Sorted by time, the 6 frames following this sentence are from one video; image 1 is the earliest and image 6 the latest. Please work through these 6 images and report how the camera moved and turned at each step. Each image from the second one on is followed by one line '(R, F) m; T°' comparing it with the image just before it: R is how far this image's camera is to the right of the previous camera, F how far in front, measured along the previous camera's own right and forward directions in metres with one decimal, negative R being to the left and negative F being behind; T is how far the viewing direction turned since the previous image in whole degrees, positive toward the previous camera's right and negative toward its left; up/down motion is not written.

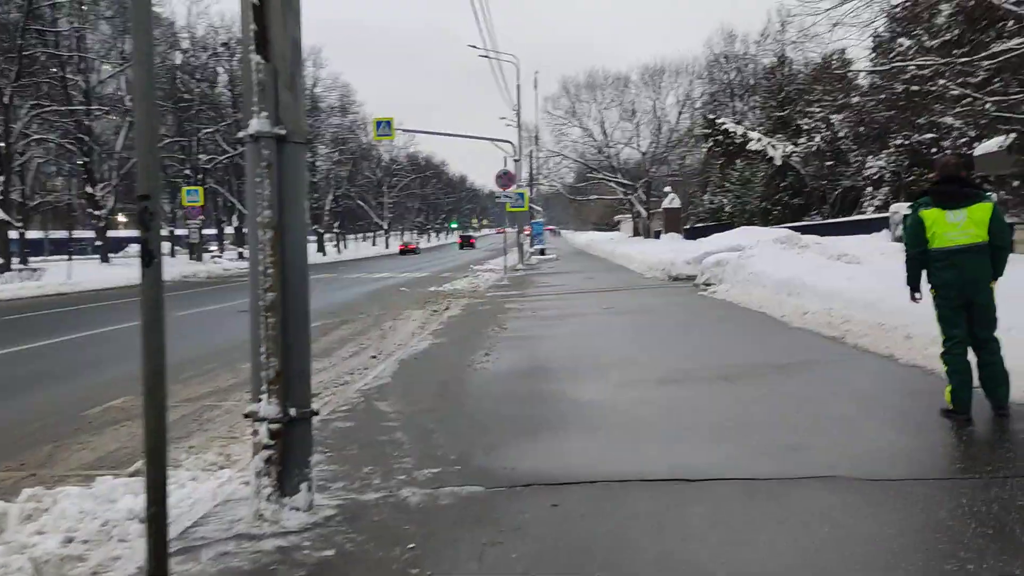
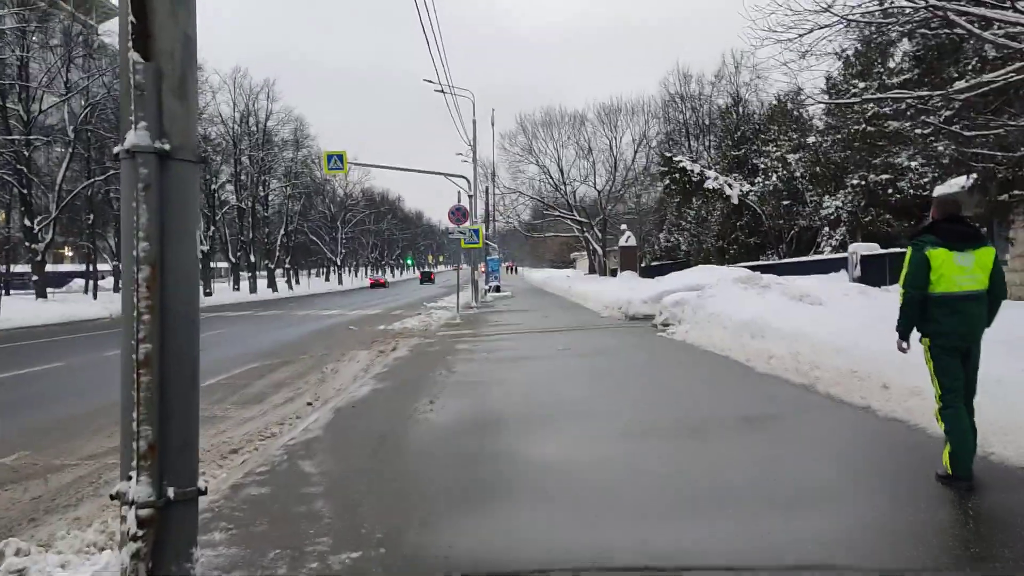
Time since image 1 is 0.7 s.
(+0.1, +0.8) m; +3°
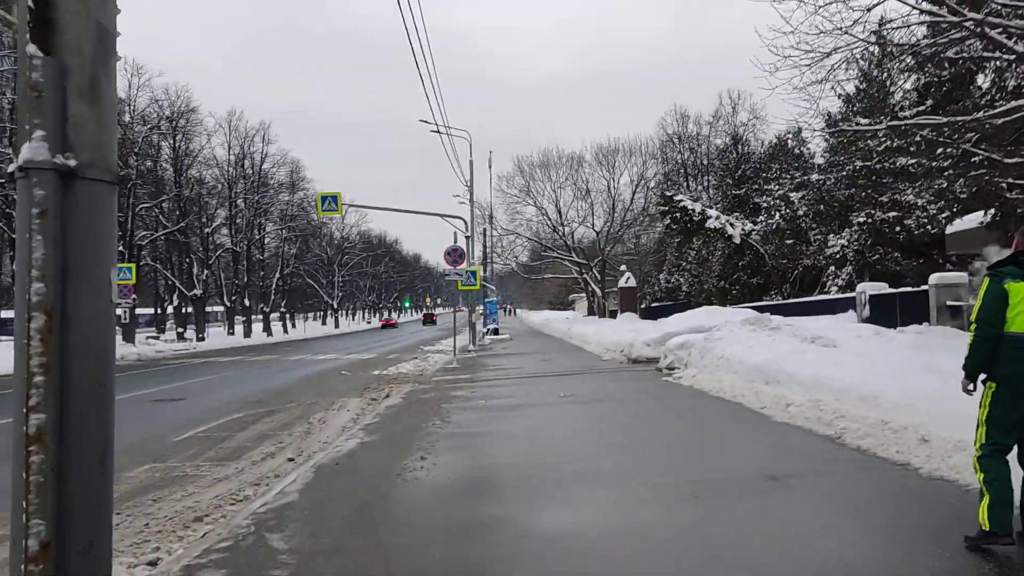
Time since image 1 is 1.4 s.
(0.0, +0.7) m; 0°
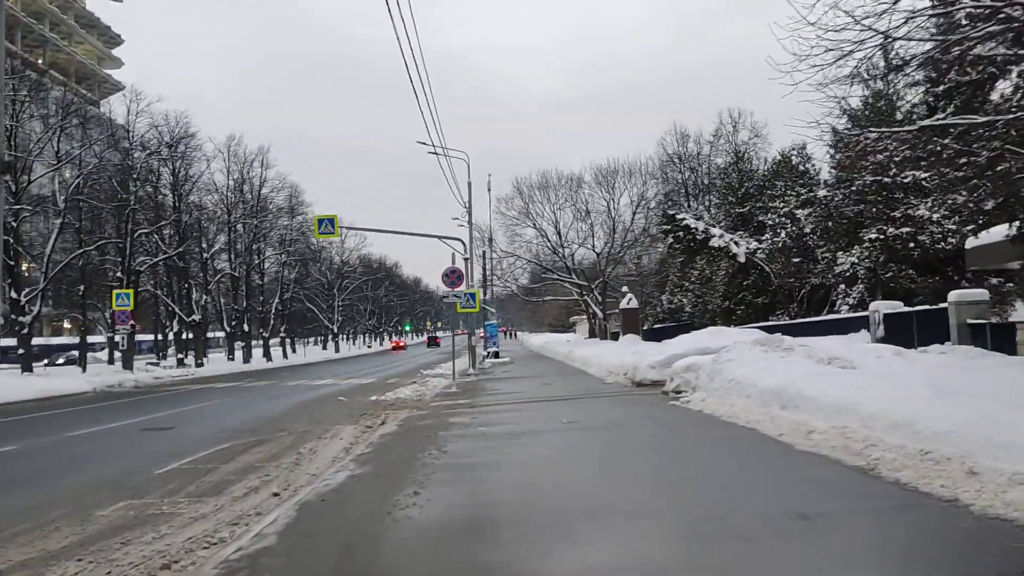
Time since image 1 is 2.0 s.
(0.0, +0.7) m; 0°
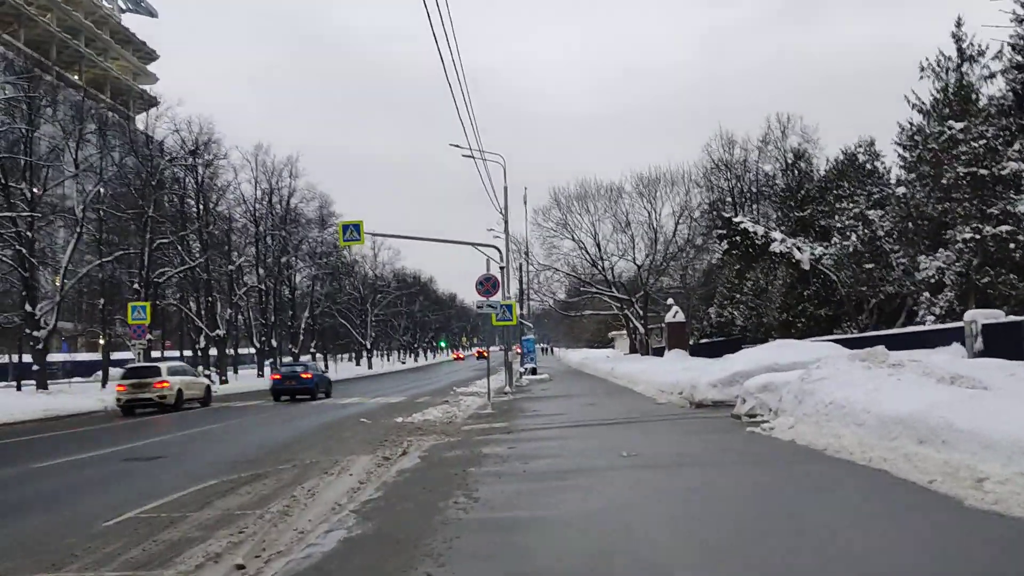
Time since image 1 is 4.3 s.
(-0.1, +2.5) m; -2°
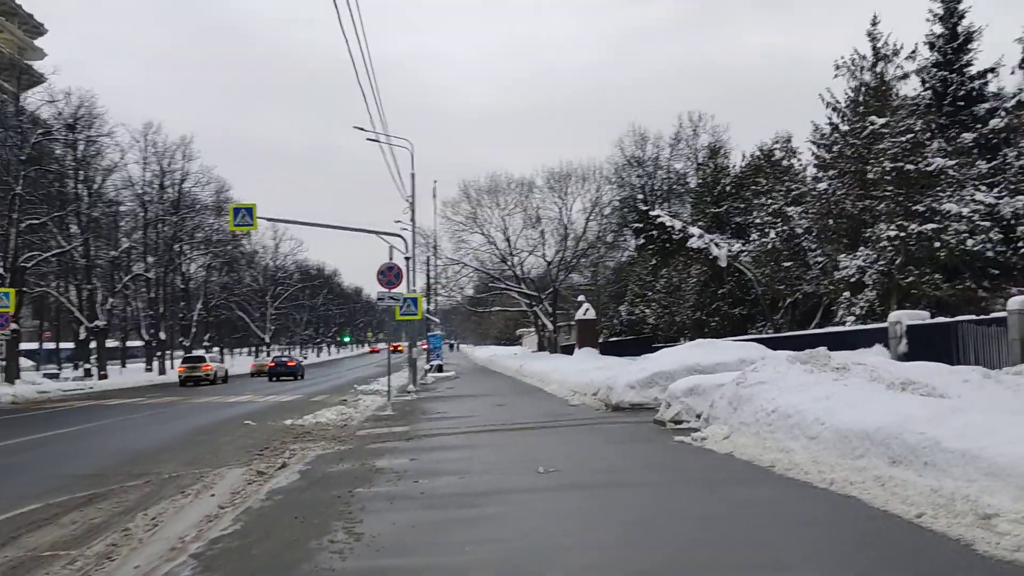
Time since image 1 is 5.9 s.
(+0.1, +1.7) m; +6°
